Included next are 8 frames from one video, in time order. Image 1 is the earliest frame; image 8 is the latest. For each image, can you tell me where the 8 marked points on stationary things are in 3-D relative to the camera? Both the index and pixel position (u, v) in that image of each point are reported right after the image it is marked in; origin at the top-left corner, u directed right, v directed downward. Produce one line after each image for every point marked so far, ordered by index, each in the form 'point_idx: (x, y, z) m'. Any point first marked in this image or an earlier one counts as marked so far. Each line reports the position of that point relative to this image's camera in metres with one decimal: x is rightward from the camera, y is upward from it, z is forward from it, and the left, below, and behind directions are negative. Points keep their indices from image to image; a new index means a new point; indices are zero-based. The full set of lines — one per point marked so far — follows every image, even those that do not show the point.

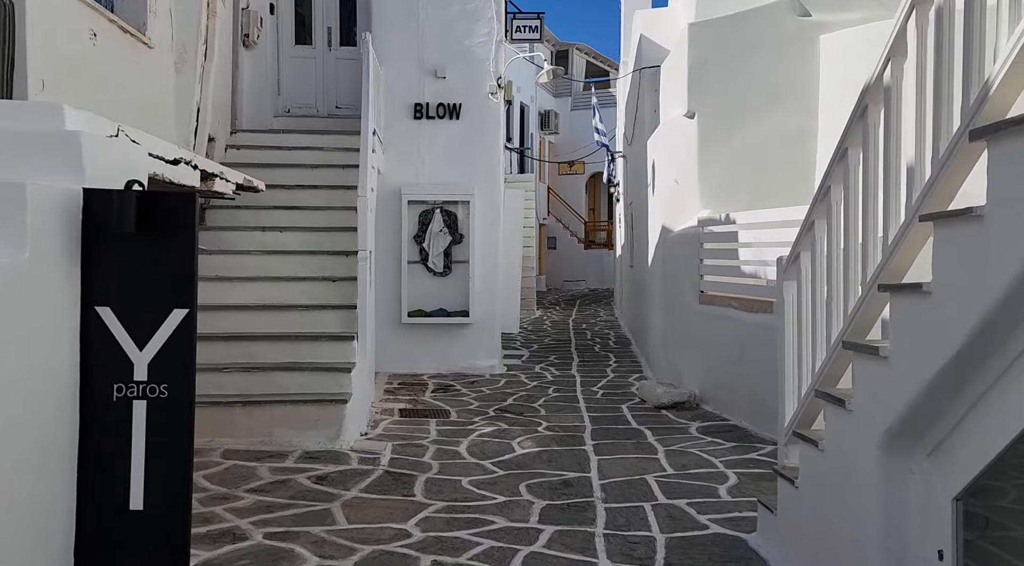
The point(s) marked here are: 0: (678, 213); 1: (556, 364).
0: (+1.8, +0.7, +8.7) m
1: (+0.6, -1.1, +10.9) m
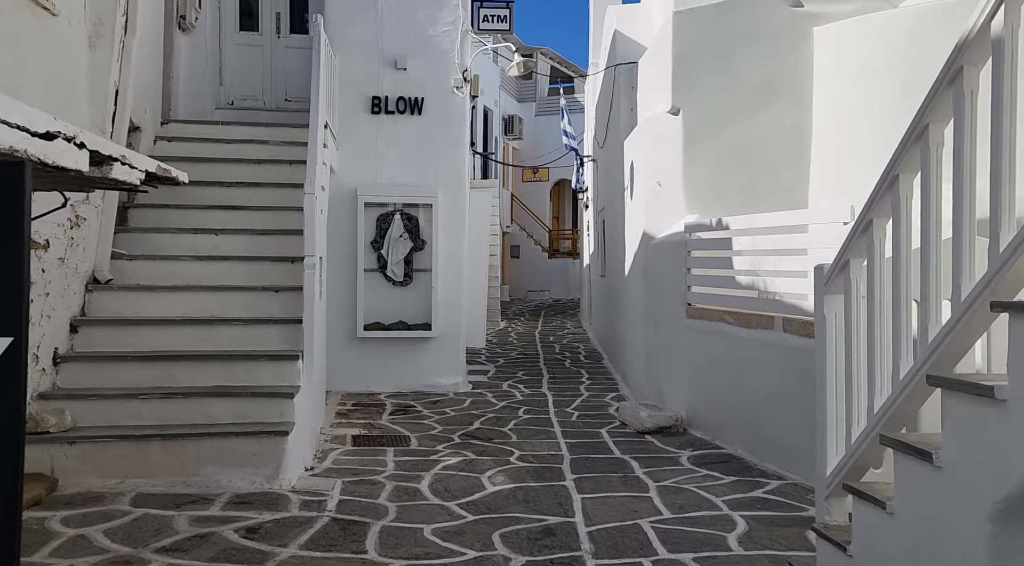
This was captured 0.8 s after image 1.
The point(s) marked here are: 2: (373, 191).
0: (+1.5, +0.6, +8.0) m
1: (+0.2, -1.3, +10.1) m
2: (-1.6, +1.0, +9.0) m
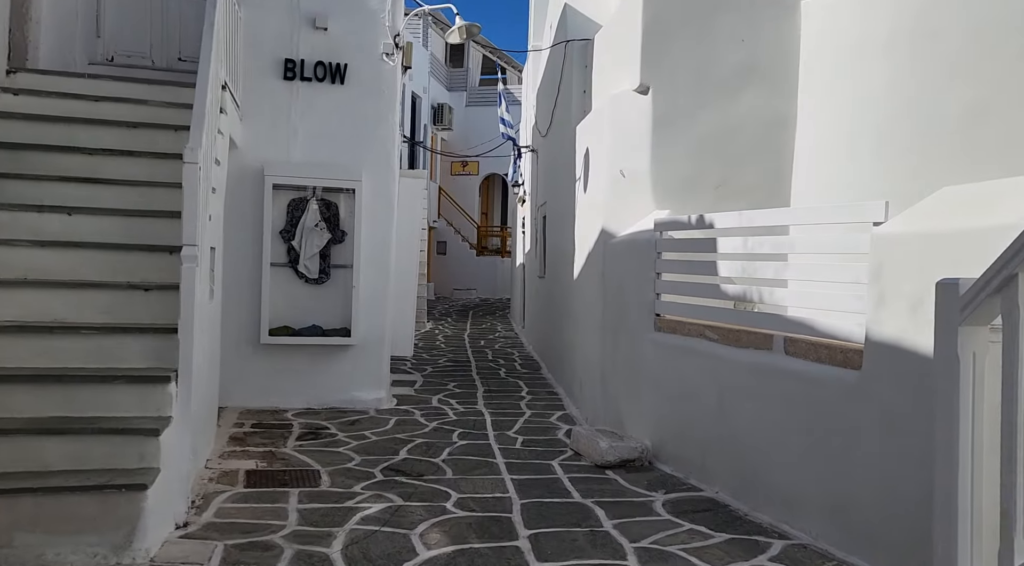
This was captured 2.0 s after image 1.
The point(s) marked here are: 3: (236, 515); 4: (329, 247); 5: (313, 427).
0: (+0.9, +0.6, +6.9) m
1: (-0.6, -1.3, +8.9) m
2: (-2.2, +1.1, +7.6) m
3: (-1.6, -1.3, +4.5) m
4: (-1.8, +0.4, +7.9) m
5: (-1.8, -1.3, +7.1) m
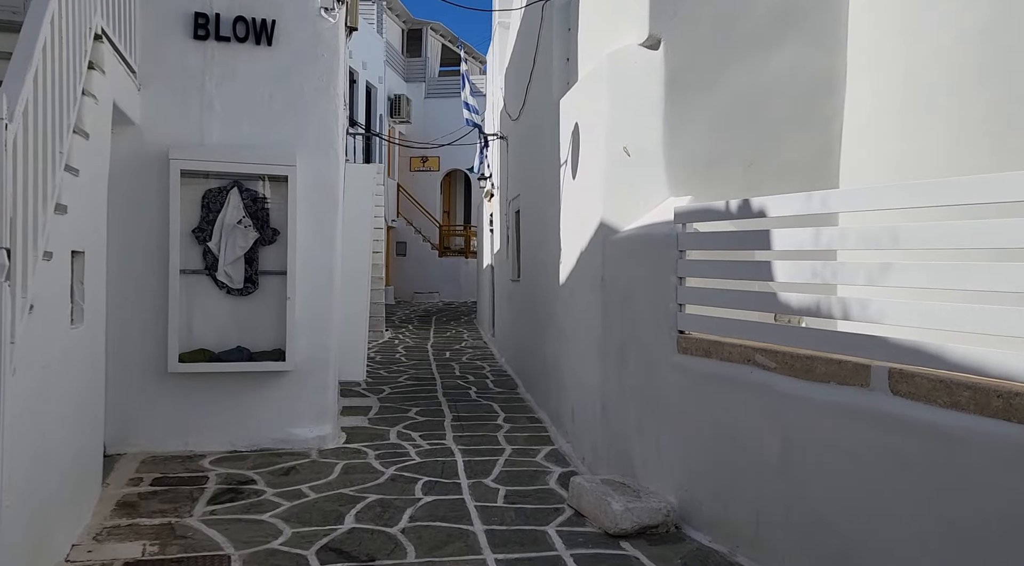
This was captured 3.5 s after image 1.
0: (+0.8, +0.5, +5.4) m
1: (-0.9, -1.3, +7.4) m
2: (-2.4, +1.0, +6.0) m
3: (-1.6, -1.4, +3.0) m
4: (-2.0, +0.3, +6.3) m
5: (-1.9, -1.4, +5.5) m
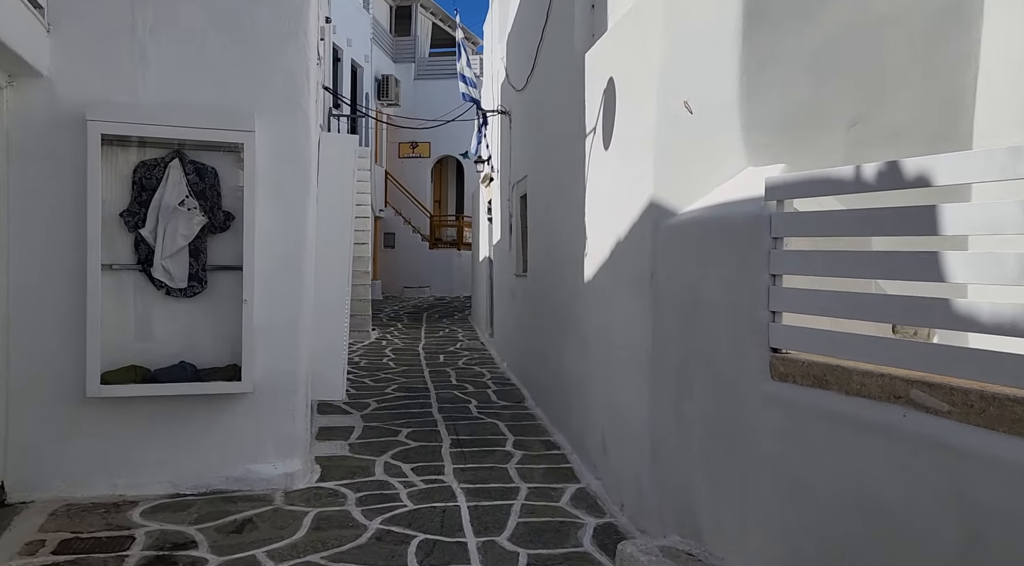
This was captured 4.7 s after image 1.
0: (+0.9, +0.5, +4.1) m
1: (-0.8, -1.3, +6.0) m
2: (-2.3, +1.0, +4.7) m
3: (-1.5, -1.4, +1.7) m
4: (-1.9, +0.3, +5.0) m
5: (-1.8, -1.4, +4.2) m
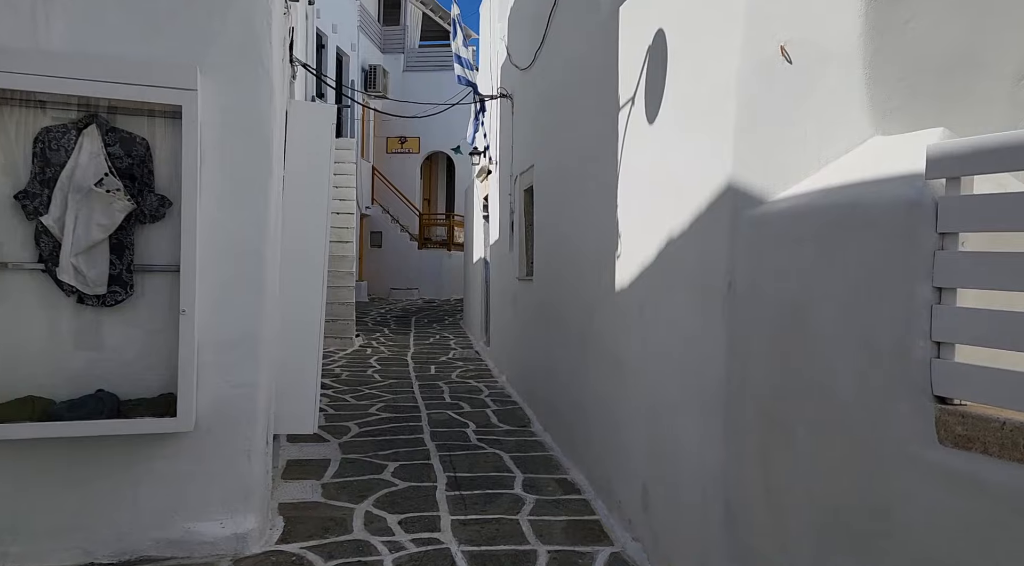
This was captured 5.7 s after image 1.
0: (+1.0, +0.5, +3.0) m
1: (-0.7, -1.3, +4.9) m
2: (-2.2, +1.0, +3.5) m
3: (-1.3, -1.5, +0.5) m
4: (-1.8, +0.3, +3.8) m
5: (-1.7, -1.4, +3.0) m
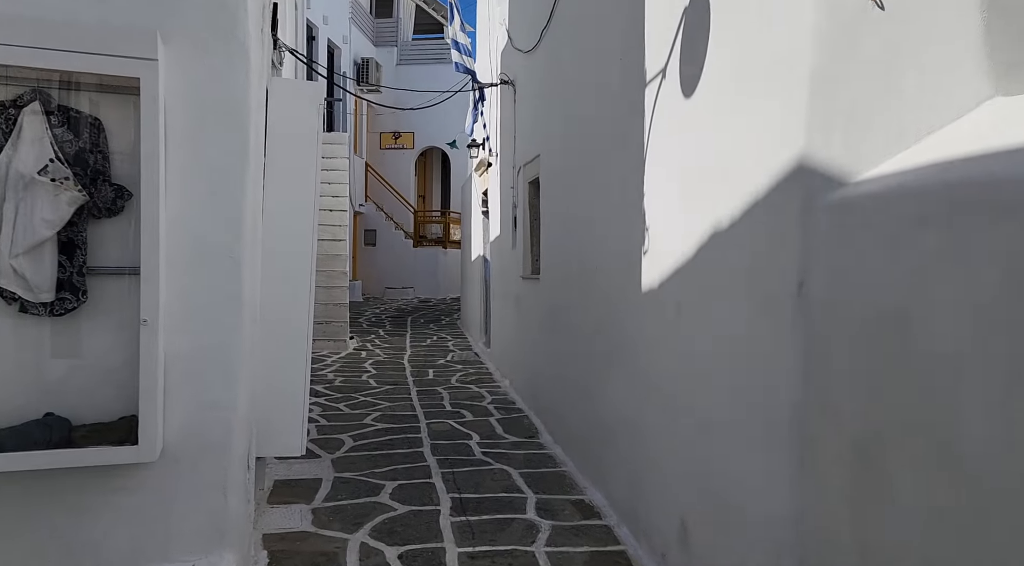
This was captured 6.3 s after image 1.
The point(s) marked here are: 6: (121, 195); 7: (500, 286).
0: (+1.1, +0.5, +2.5) m
1: (-0.6, -1.3, +4.4) m
2: (-2.1, +0.9, +3.0) m
3: (-1.2, -1.5, 0.0) m
4: (-1.8, +0.2, +3.3) m
5: (-1.6, -1.4, +2.5) m
6: (-1.6, +0.4, +3.3) m
7: (-0.1, 0.0, +9.4) m
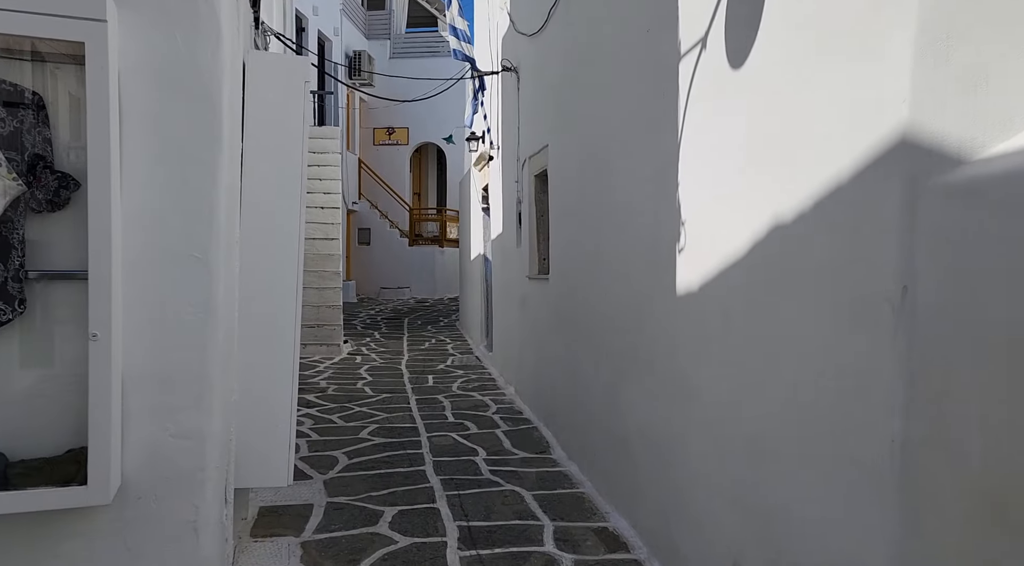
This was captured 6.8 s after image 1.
0: (+1.1, +0.5, +2.0) m
1: (-0.5, -1.4, +3.8) m
2: (-2.1, +0.9, +2.4) m
3: (-1.1, -1.5, -0.6) m
4: (-1.7, +0.2, +2.7) m
5: (-1.5, -1.4, +1.9) m
6: (-1.5, +0.3, +2.7) m
7: (-0.1, 0.0, +8.8) m
